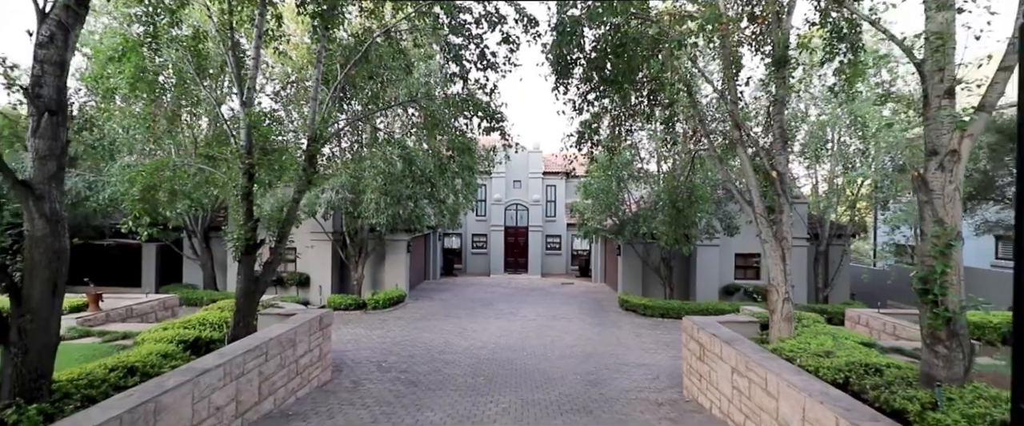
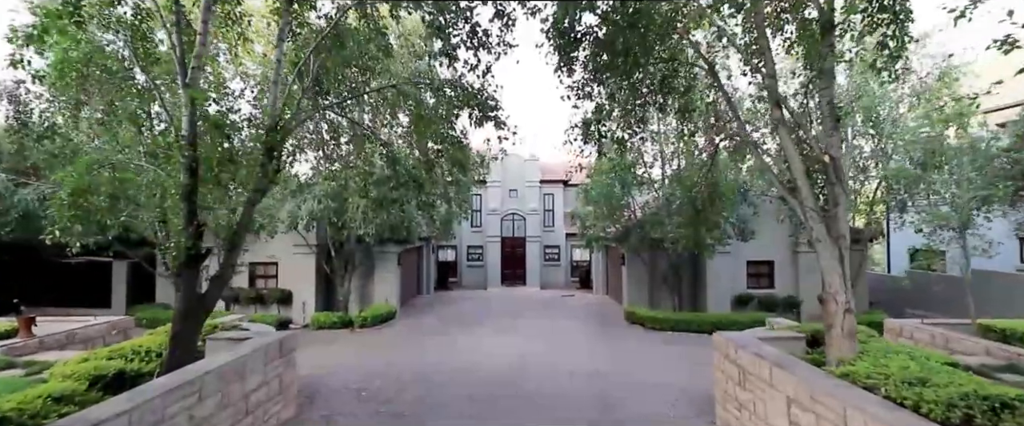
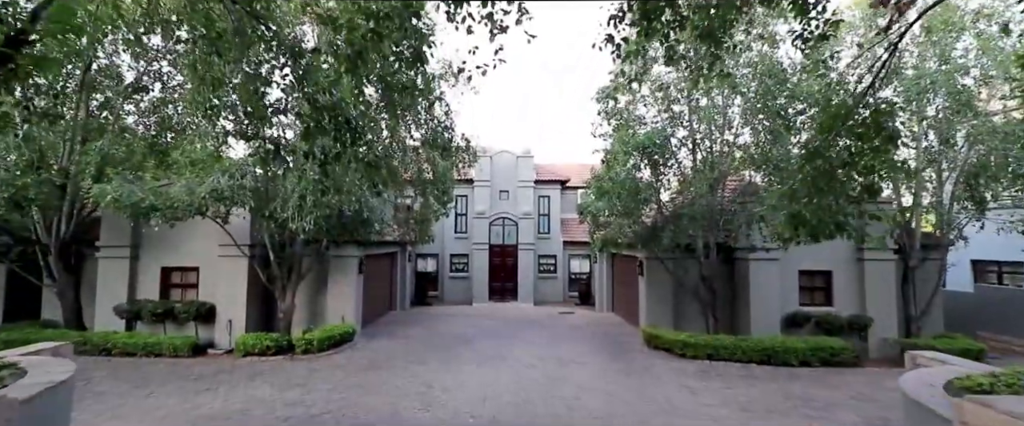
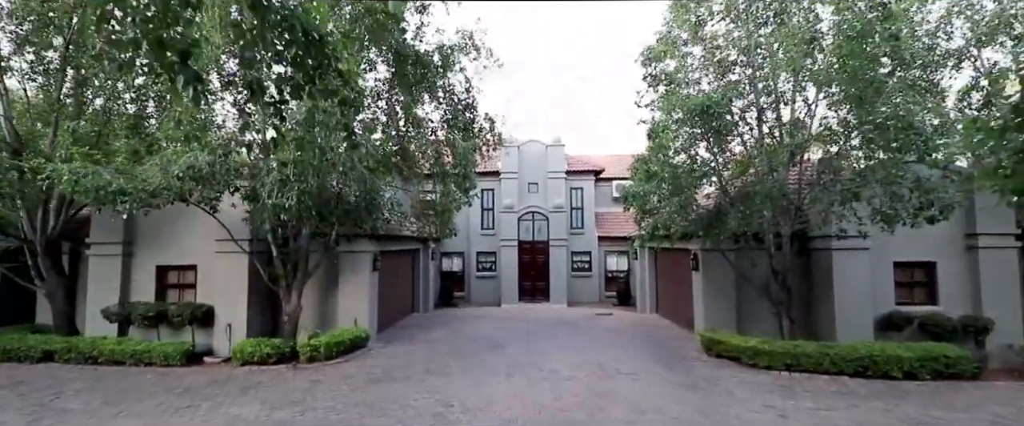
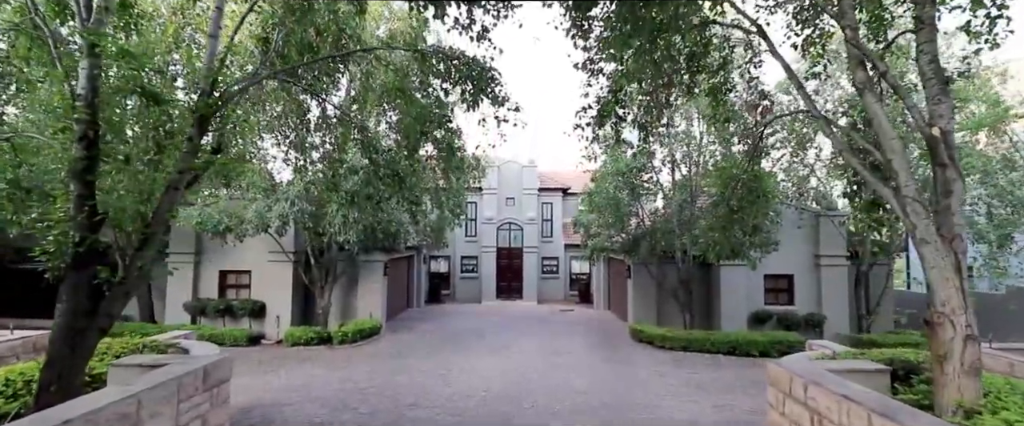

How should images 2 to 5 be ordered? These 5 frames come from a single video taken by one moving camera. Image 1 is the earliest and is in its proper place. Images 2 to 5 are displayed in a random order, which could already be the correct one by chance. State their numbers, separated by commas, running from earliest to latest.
2, 5, 3, 4
